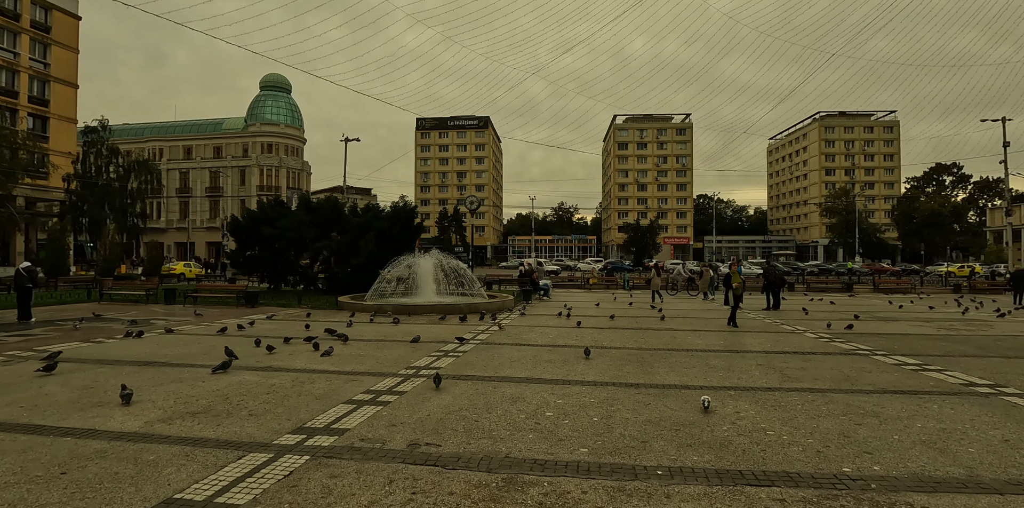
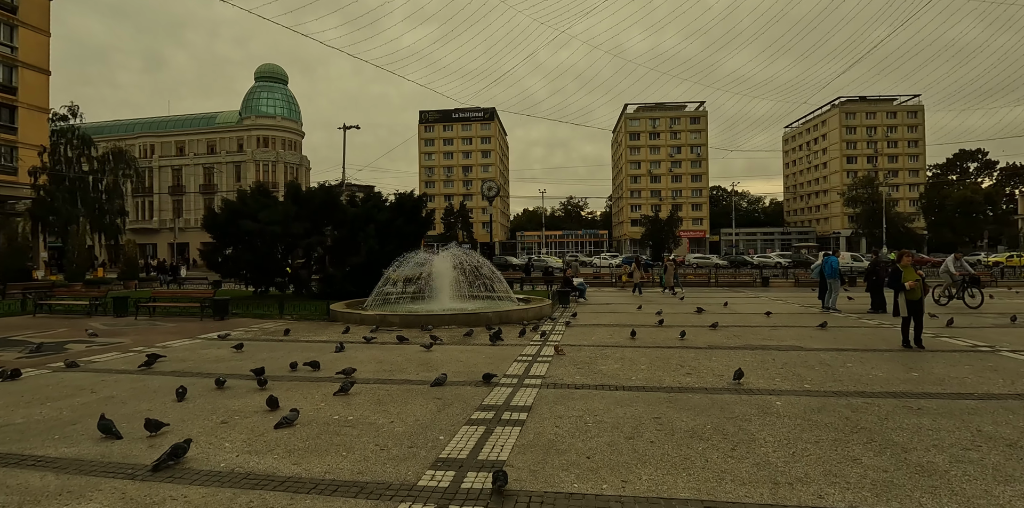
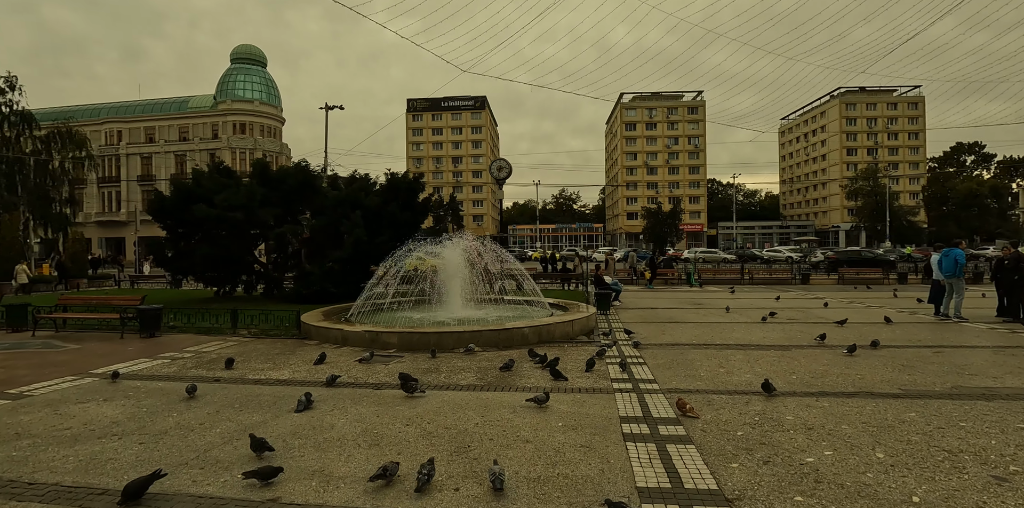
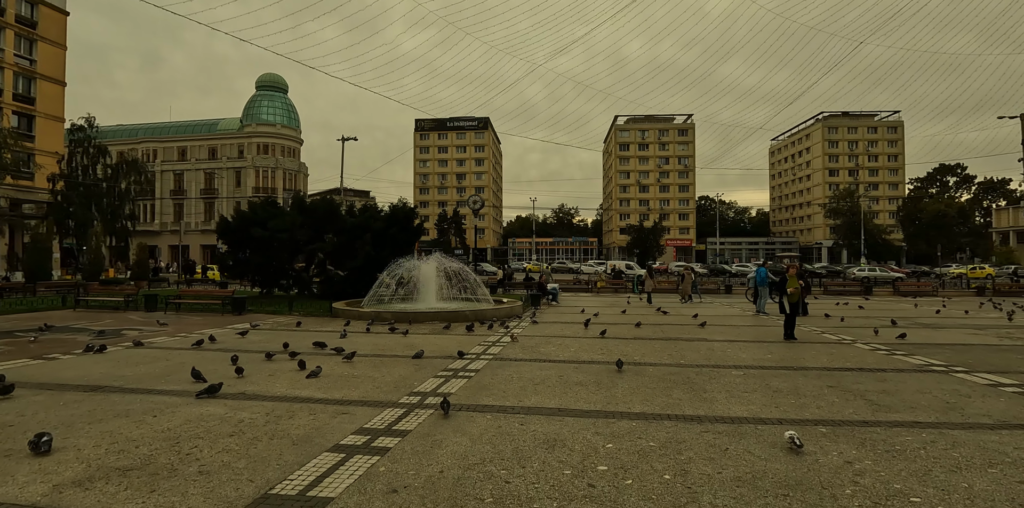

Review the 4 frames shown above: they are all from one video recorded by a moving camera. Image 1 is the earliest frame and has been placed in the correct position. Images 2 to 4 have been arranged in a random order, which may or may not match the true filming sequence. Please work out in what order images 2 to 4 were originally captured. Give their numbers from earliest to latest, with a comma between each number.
4, 2, 3
